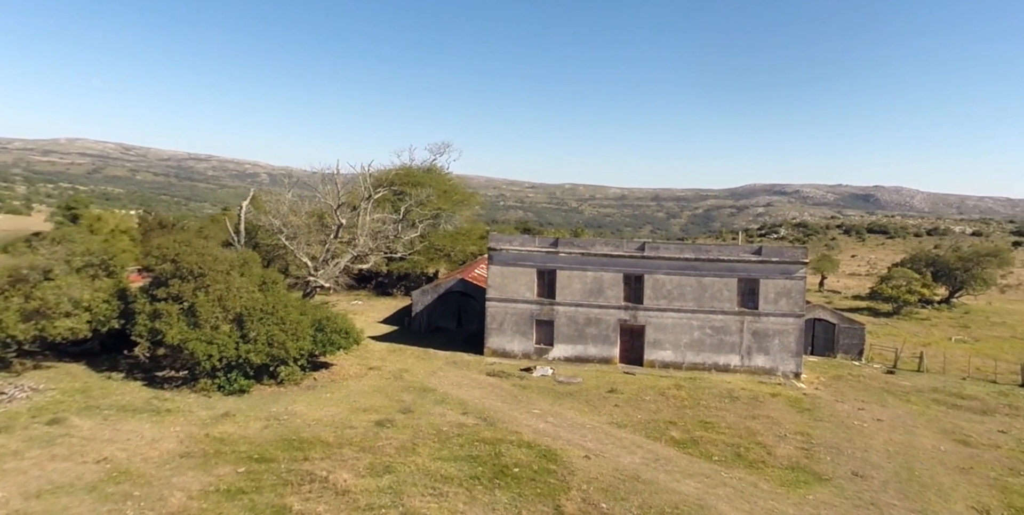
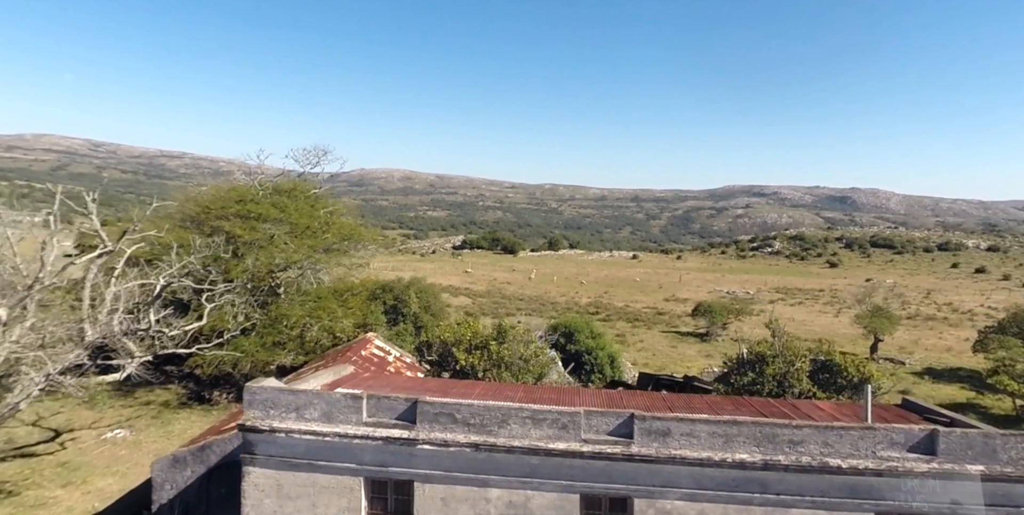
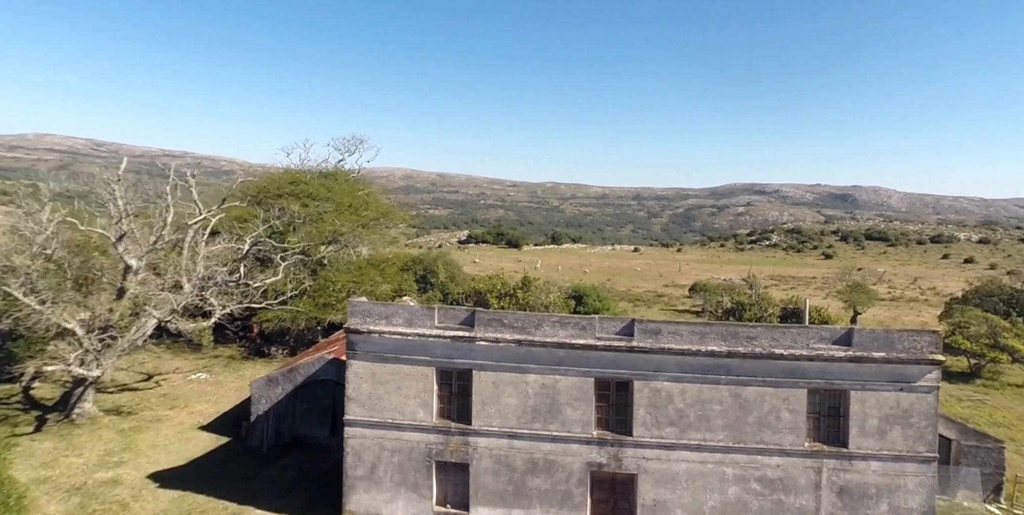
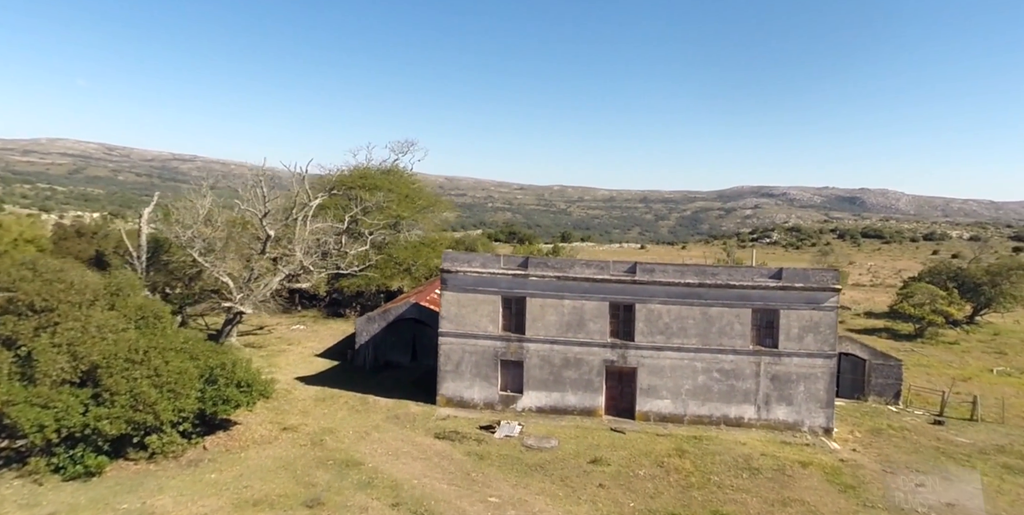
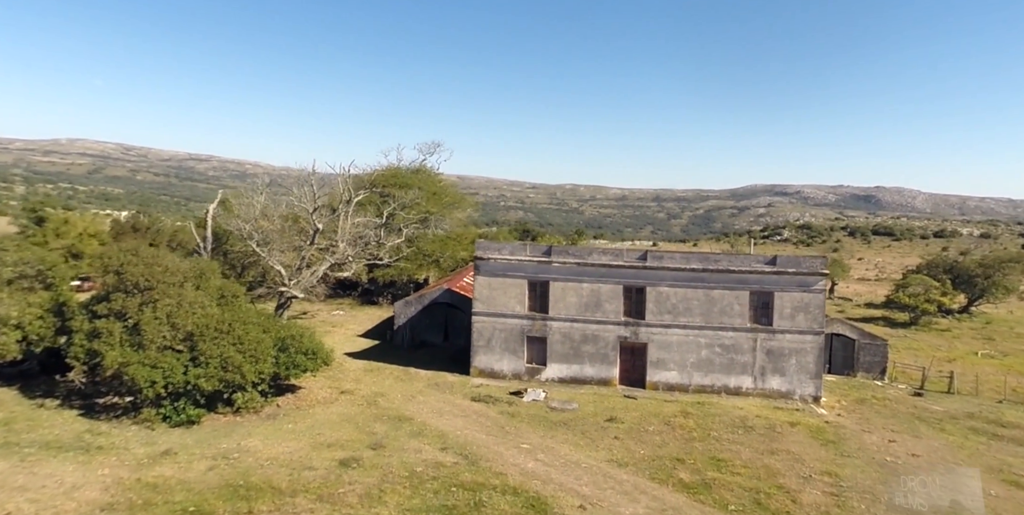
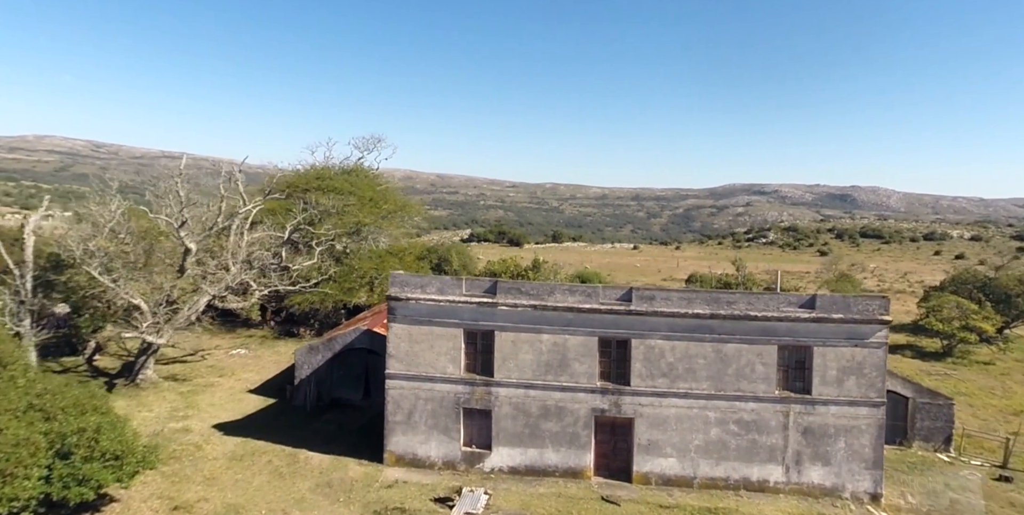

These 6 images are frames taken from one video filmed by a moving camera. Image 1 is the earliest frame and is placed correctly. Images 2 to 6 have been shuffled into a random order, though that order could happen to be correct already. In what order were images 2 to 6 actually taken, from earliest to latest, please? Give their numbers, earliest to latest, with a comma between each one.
5, 4, 6, 3, 2
